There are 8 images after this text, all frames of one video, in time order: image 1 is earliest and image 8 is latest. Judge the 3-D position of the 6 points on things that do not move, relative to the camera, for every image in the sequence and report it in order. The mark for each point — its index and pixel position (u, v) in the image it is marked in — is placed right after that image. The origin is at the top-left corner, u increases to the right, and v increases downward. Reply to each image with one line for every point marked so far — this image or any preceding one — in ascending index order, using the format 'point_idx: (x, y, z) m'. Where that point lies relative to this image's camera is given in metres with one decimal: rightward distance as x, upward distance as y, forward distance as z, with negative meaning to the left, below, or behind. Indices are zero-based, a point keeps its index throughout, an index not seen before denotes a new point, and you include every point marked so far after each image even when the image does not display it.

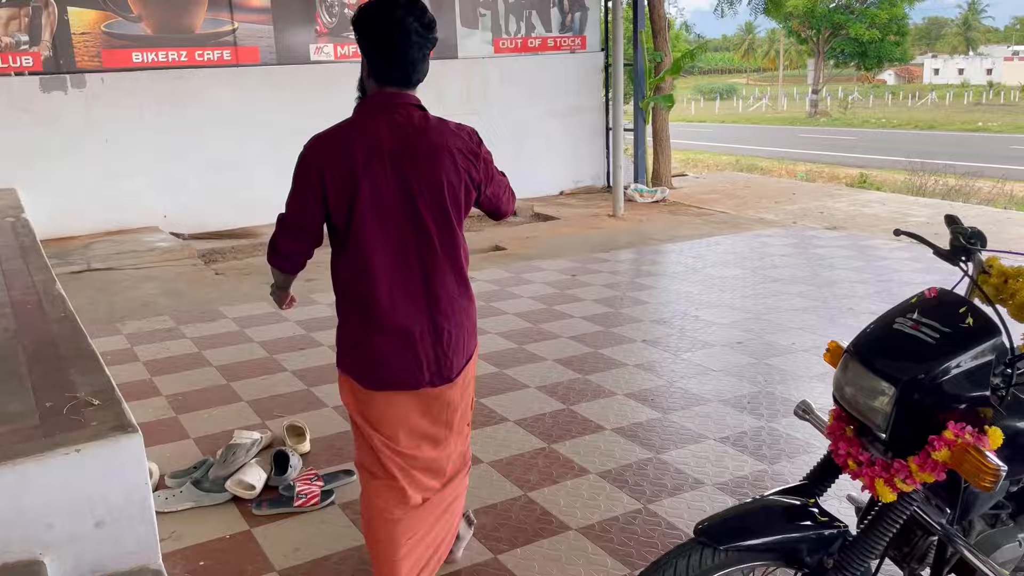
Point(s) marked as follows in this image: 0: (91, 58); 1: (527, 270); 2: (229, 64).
0: (-3.1, +1.7, +6.2) m
1: (+0.1, +0.1, +5.6) m
2: (-2.3, +1.8, +6.8) m
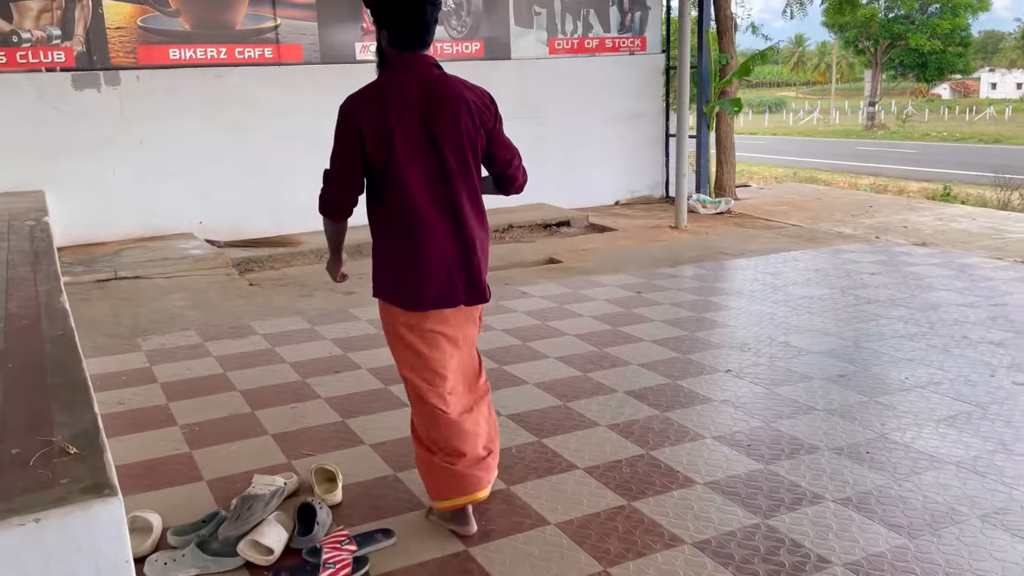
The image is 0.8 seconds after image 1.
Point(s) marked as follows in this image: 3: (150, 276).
0: (-2.7, +1.6, +5.9) m
1: (+0.5, 0.0, +5.1) m
2: (-1.9, +1.7, +6.4) m
3: (-2.2, +0.1, +5.2) m
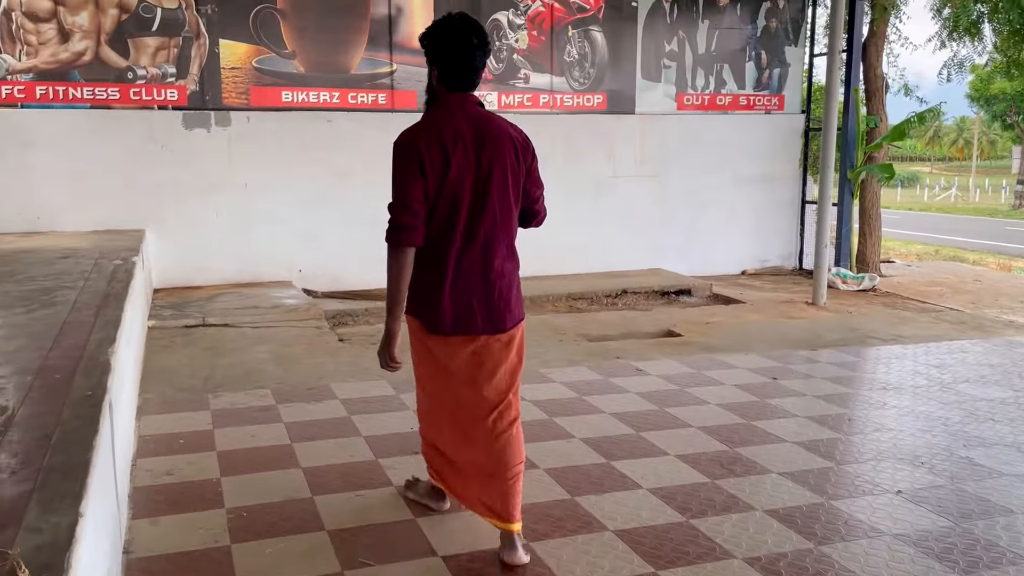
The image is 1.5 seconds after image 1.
0: (-1.9, +1.3, +5.7) m
1: (+1.1, -0.4, +4.4) m
2: (-1.0, +1.3, +6.2) m
3: (-1.6, -0.2, +4.9) m
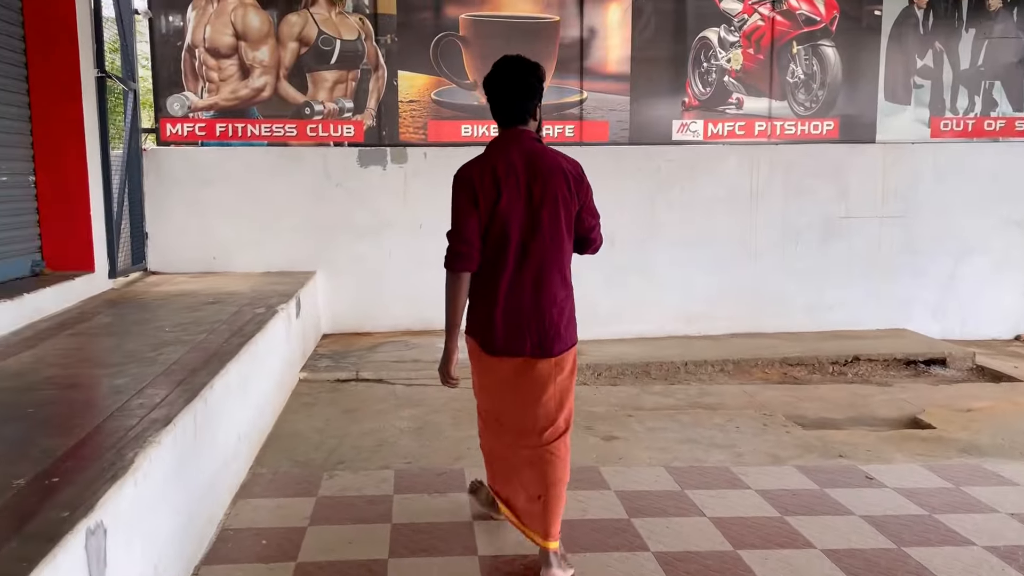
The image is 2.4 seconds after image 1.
0: (-0.6, +1.0, +5.3) m
1: (+1.8, -0.7, +3.2) m
2: (+0.4, +1.0, +5.5) m
3: (-0.6, -0.5, +4.4) m
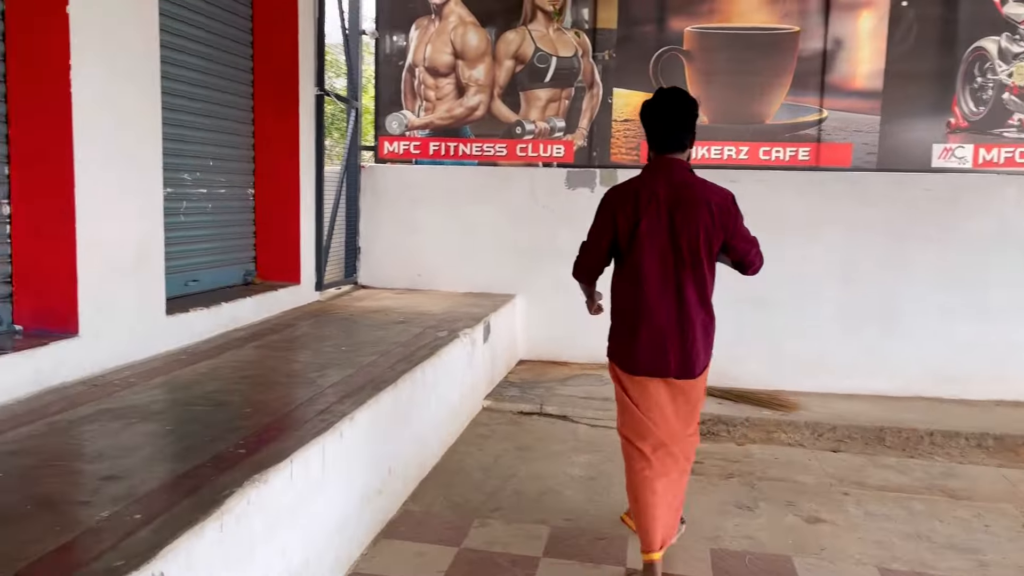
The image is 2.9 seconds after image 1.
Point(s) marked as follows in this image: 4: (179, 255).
0: (+0.7, +0.8, +5.0) m
1: (+2.3, -1.0, +2.3) m
2: (+1.7, +0.7, +4.9) m
3: (+0.3, -0.6, +4.1) m
4: (-1.5, +0.1, +3.7) m
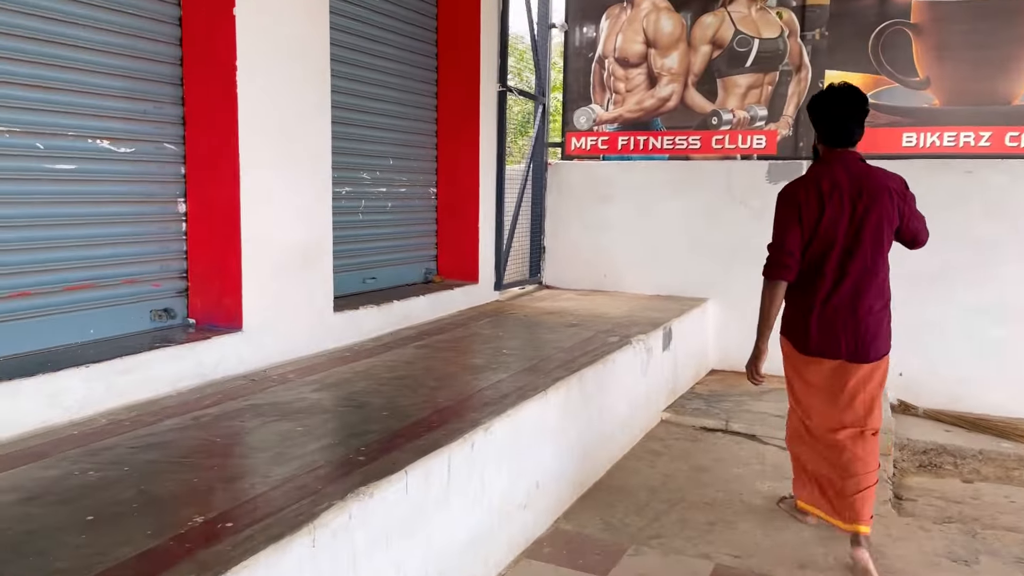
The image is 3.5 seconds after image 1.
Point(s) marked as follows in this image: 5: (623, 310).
0: (+1.8, +0.8, +4.4) m
1: (+2.6, -1.1, +1.4) m
2: (+2.7, +0.7, +4.1) m
3: (+1.1, -0.7, +3.7) m
4: (-0.7, +0.2, +3.7) m
5: (+0.6, -0.1, +4.4) m
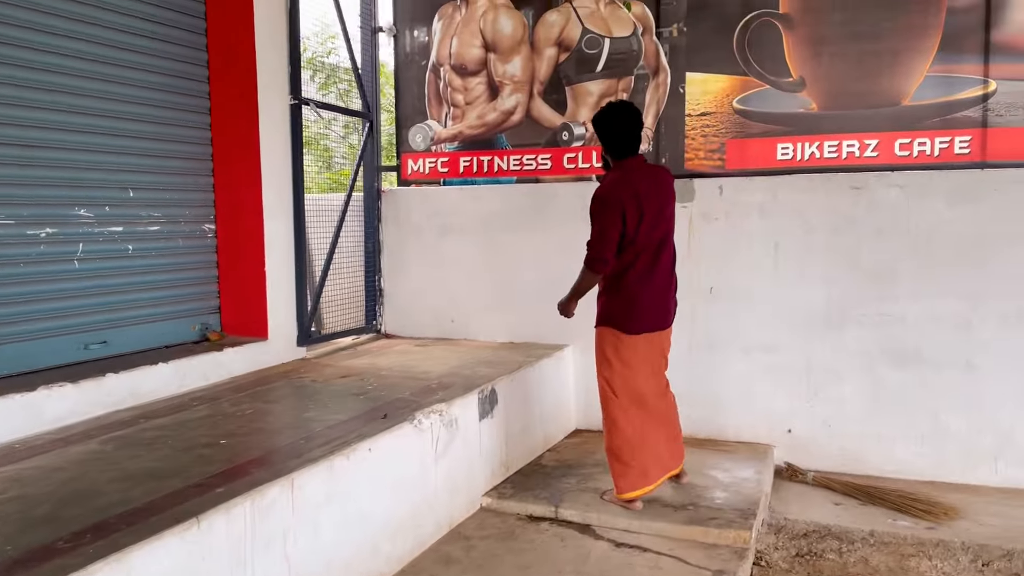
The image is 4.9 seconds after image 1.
0: (+0.9, +0.6, +3.7) m
1: (+1.8, -1.1, +0.7) m
2: (+1.9, +0.5, +3.4) m
3: (+0.3, -0.9, +2.9) m
4: (-1.5, -0.1, +2.9) m
5: (-0.3, -0.3, +3.6) m
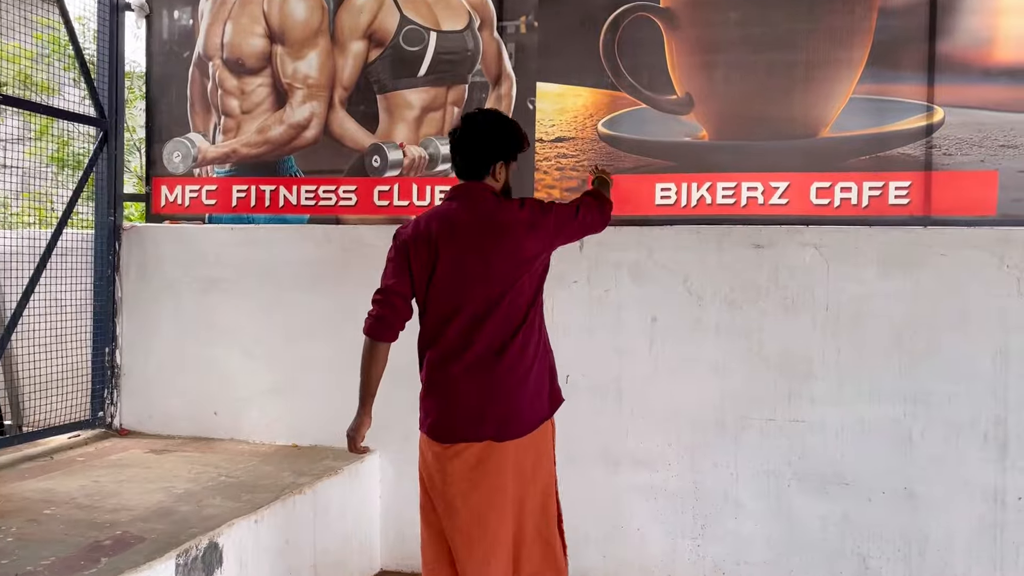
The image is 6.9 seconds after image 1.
0: (+0.2, +0.3, +2.7) m
1: (+1.4, -1.3, -0.3) m
2: (+1.2, +0.2, +2.5) m
3: (-0.3, -1.1, +1.7) m
4: (-2.2, -0.3, +1.6) m
5: (-1.0, -0.6, +2.4) m
